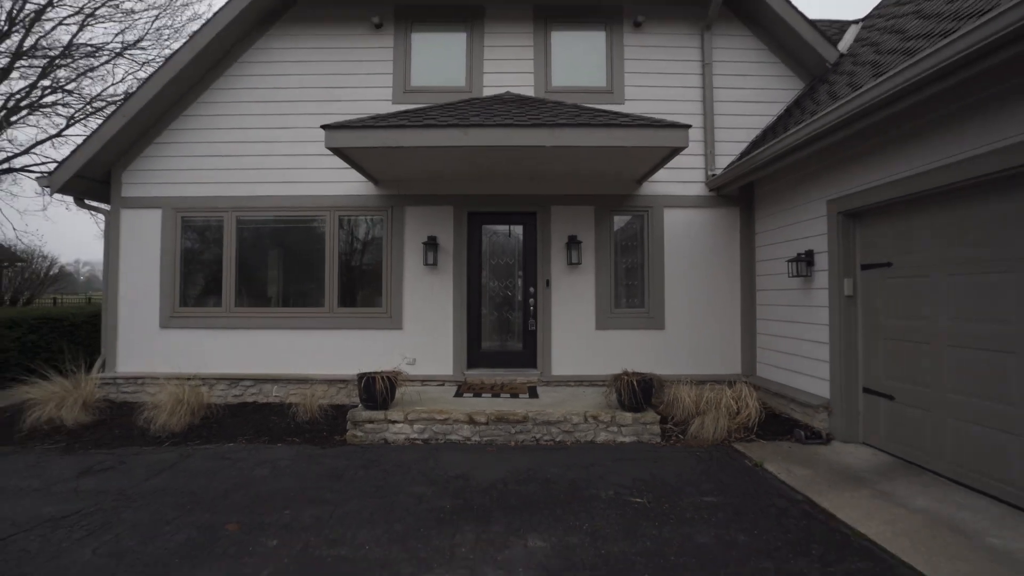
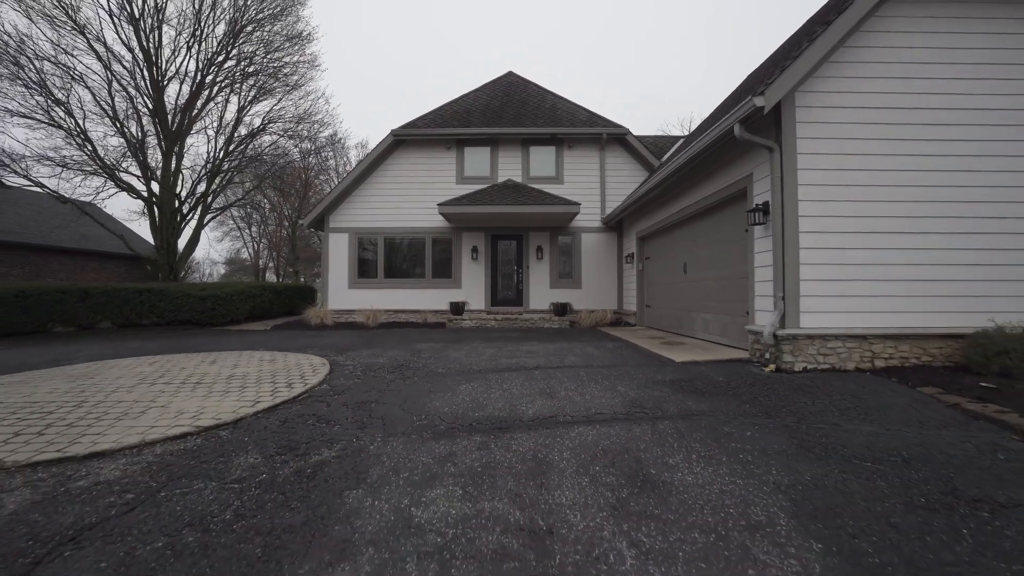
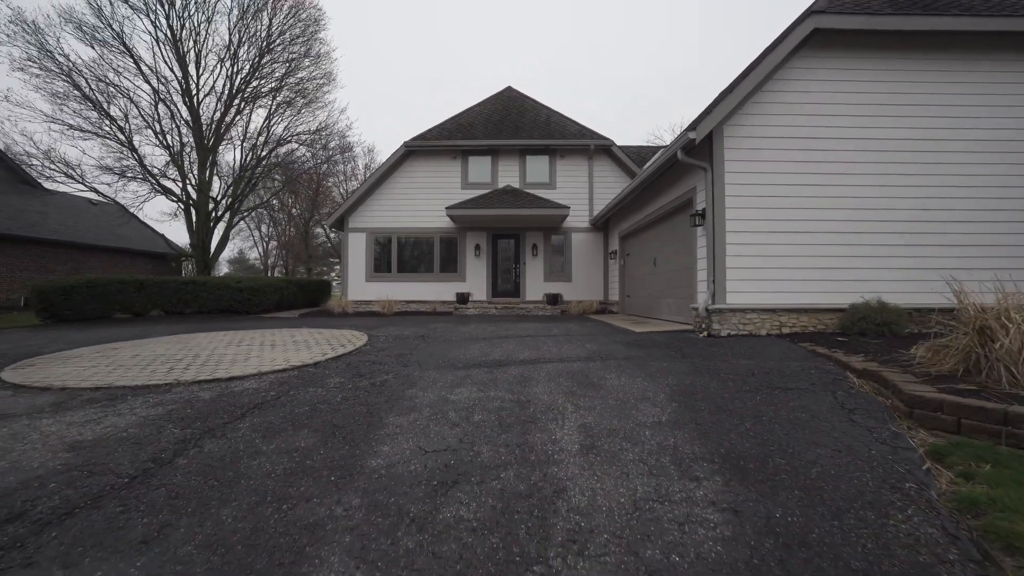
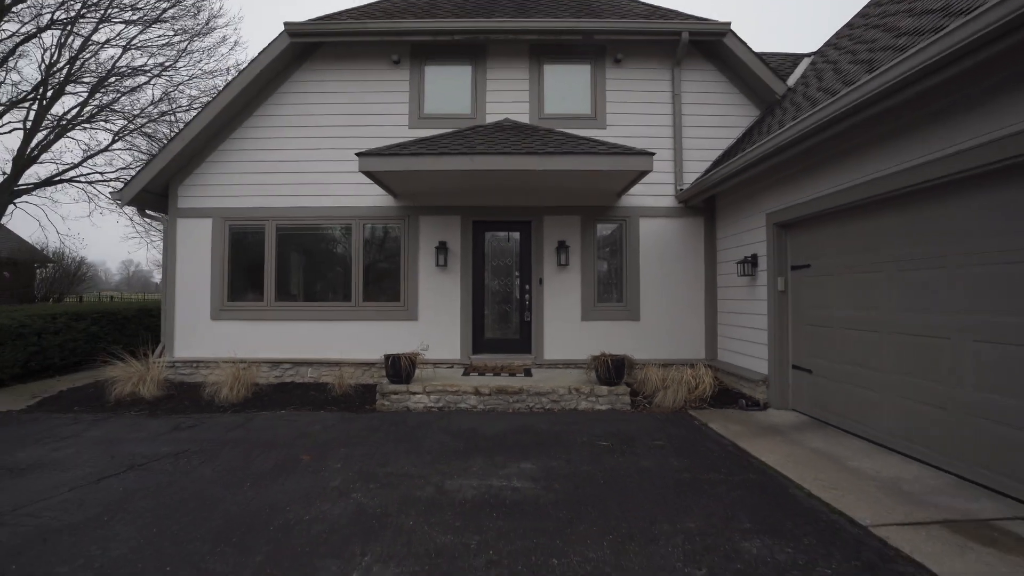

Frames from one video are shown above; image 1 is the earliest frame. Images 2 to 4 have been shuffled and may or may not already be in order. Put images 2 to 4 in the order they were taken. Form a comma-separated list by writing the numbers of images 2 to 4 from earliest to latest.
4, 2, 3
